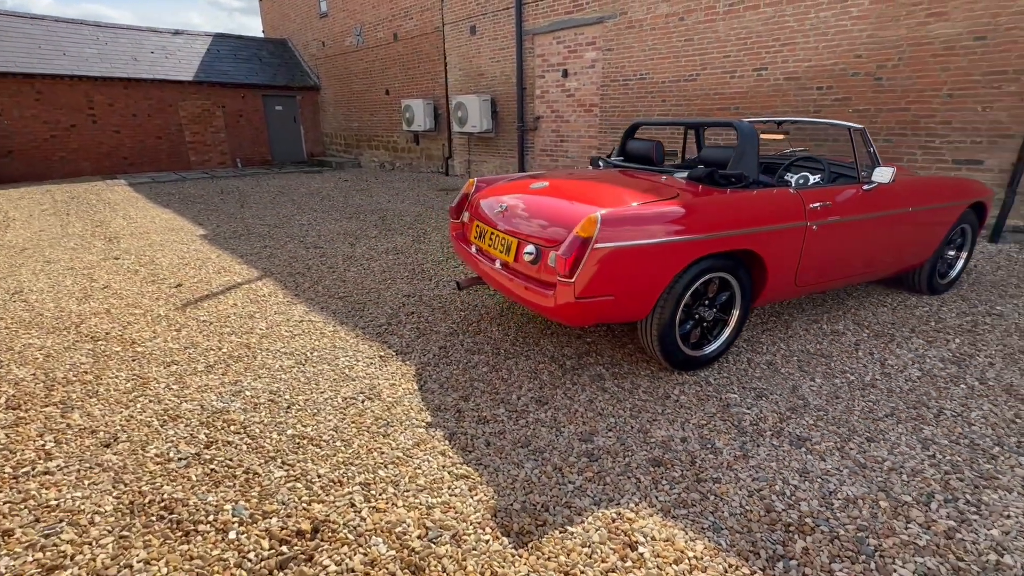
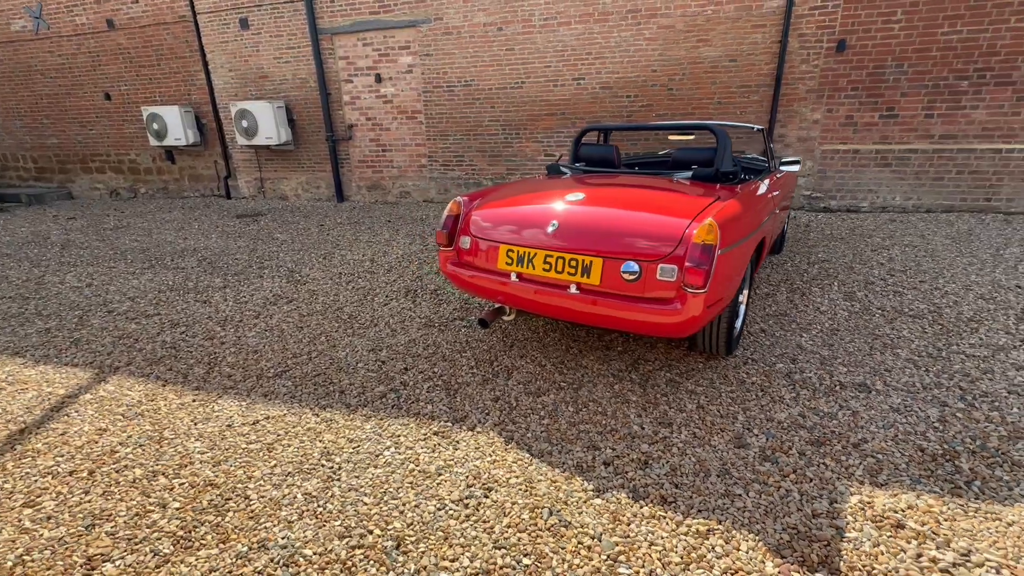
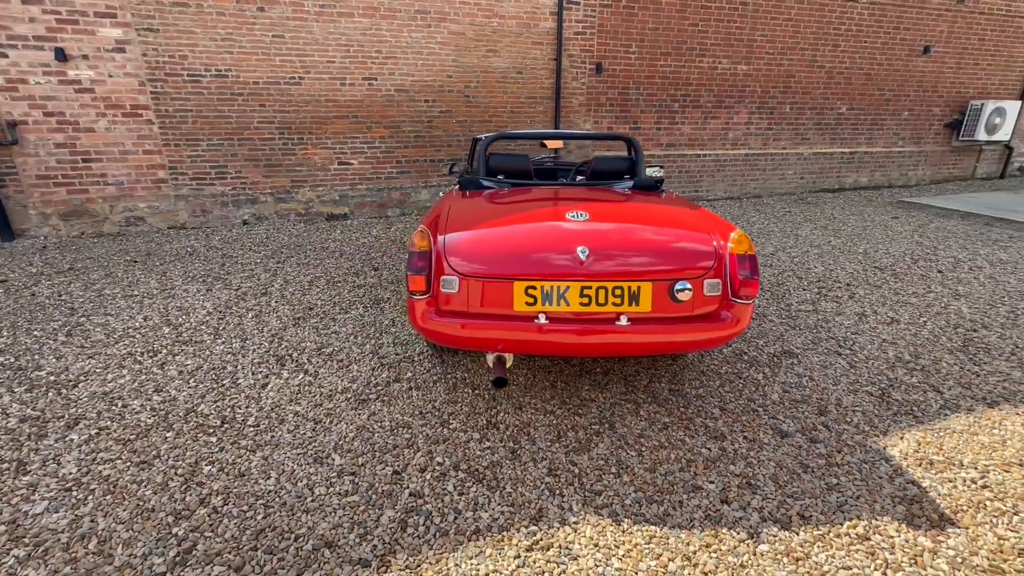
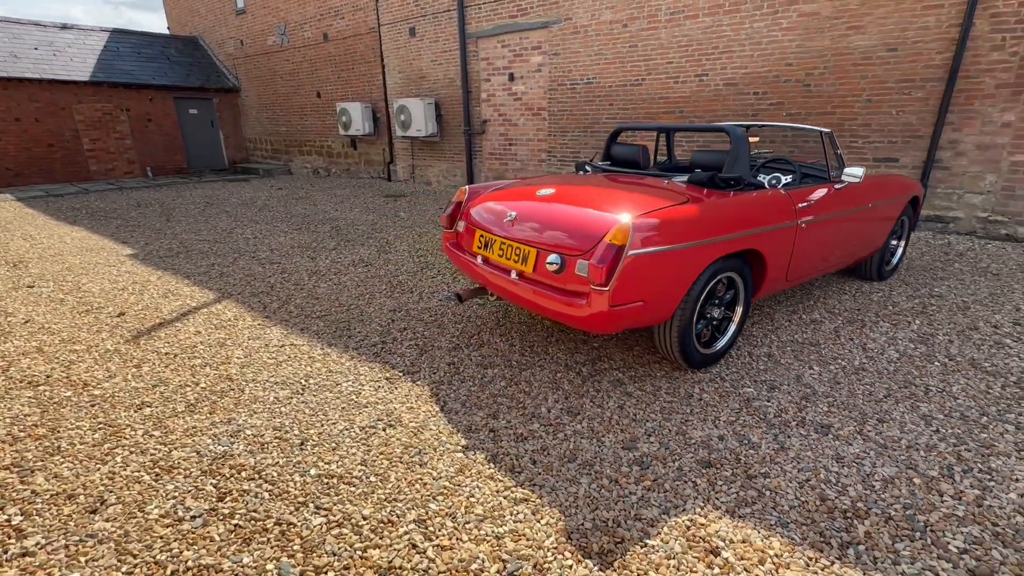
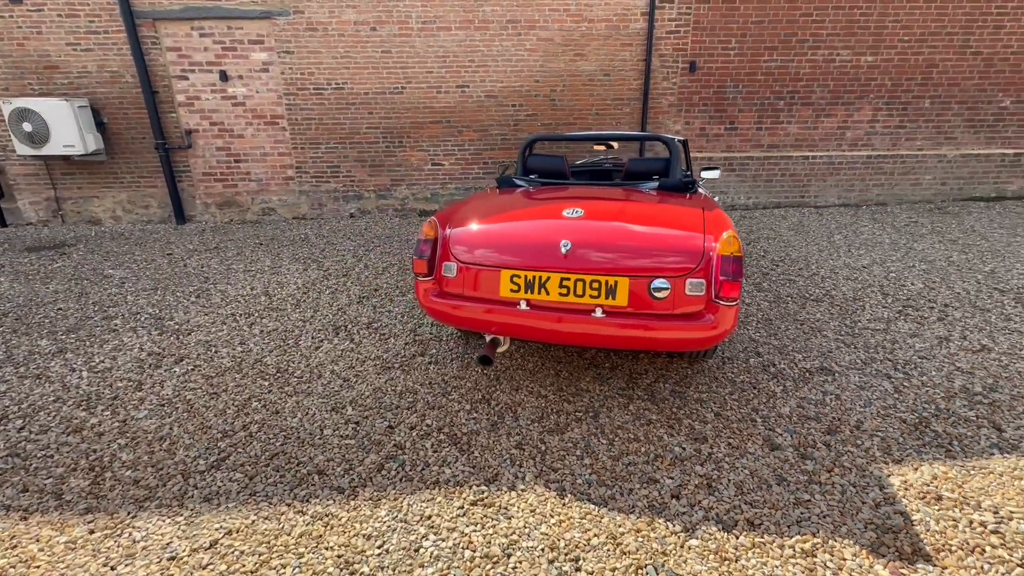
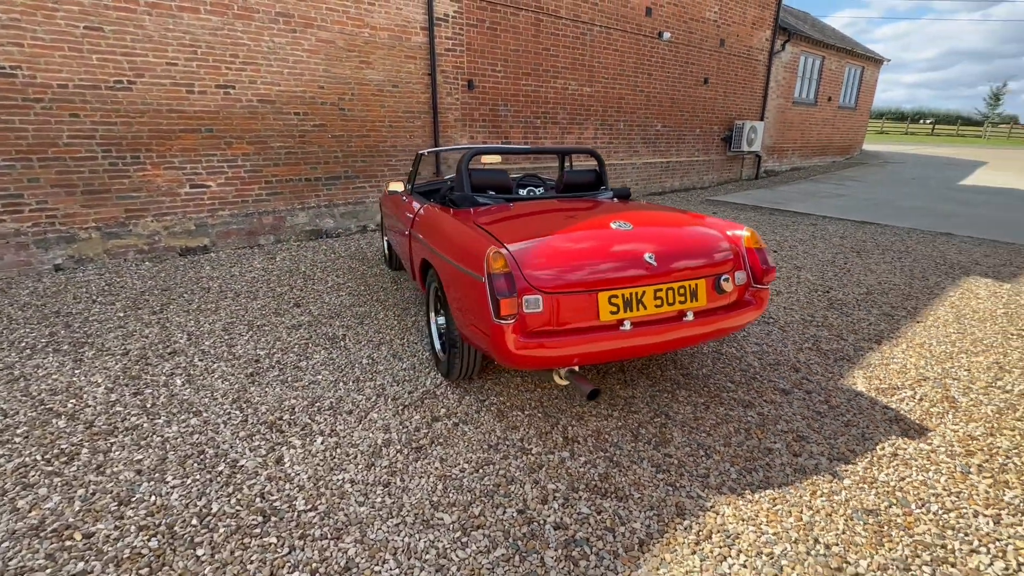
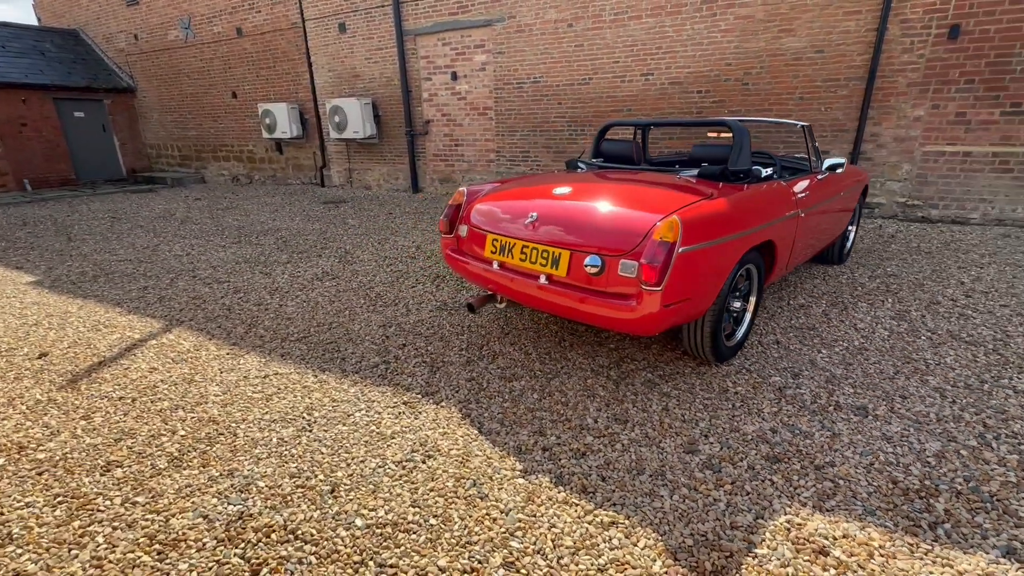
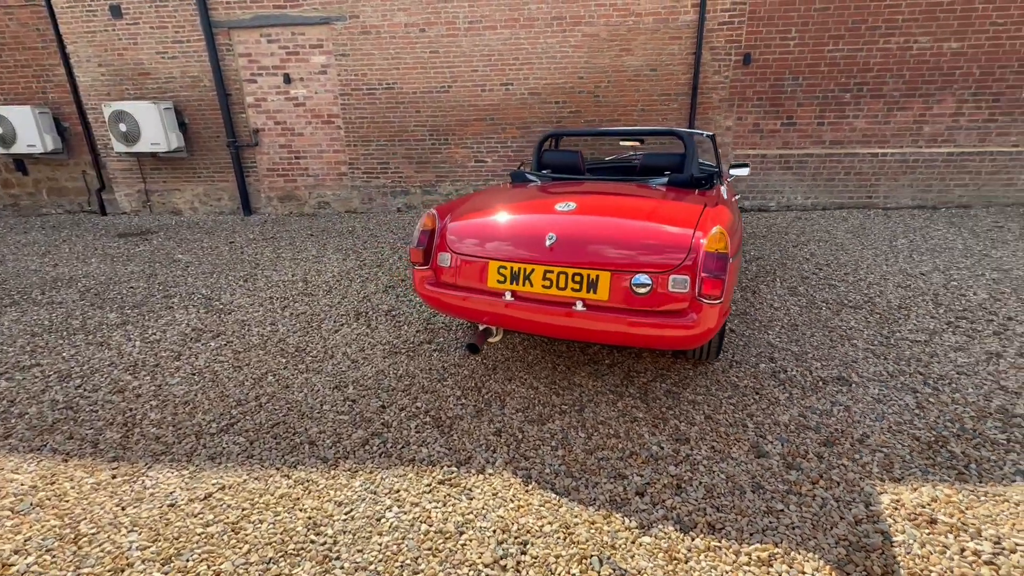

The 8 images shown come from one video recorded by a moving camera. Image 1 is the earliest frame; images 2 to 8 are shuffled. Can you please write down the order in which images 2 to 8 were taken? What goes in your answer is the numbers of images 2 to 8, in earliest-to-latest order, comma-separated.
4, 7, 2, 8, 5, 3, 6
